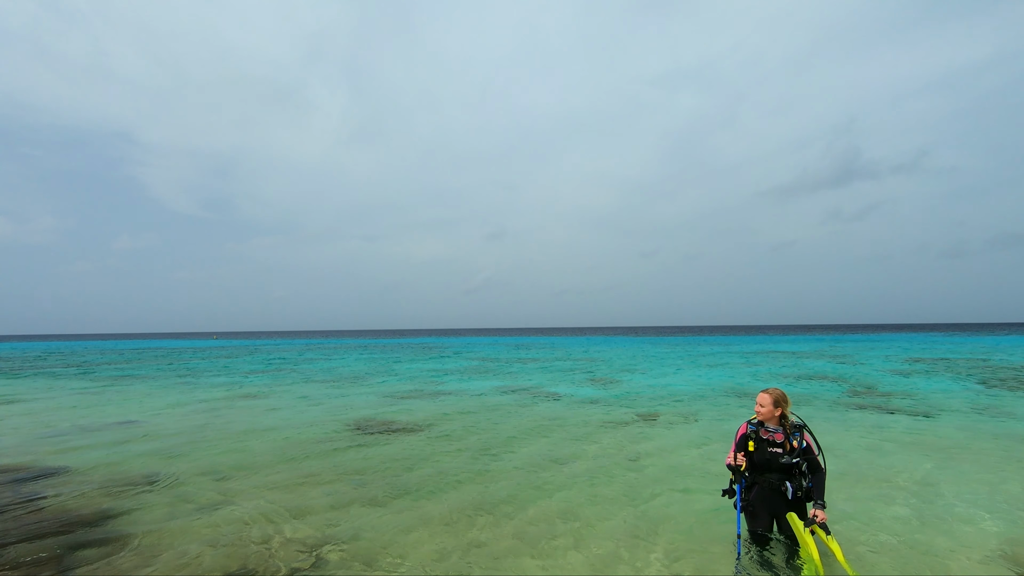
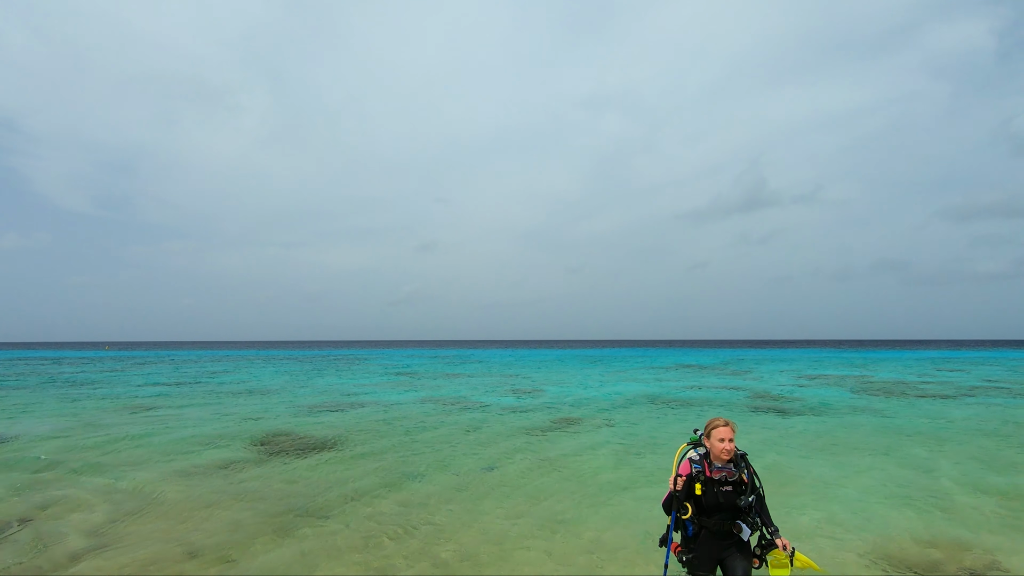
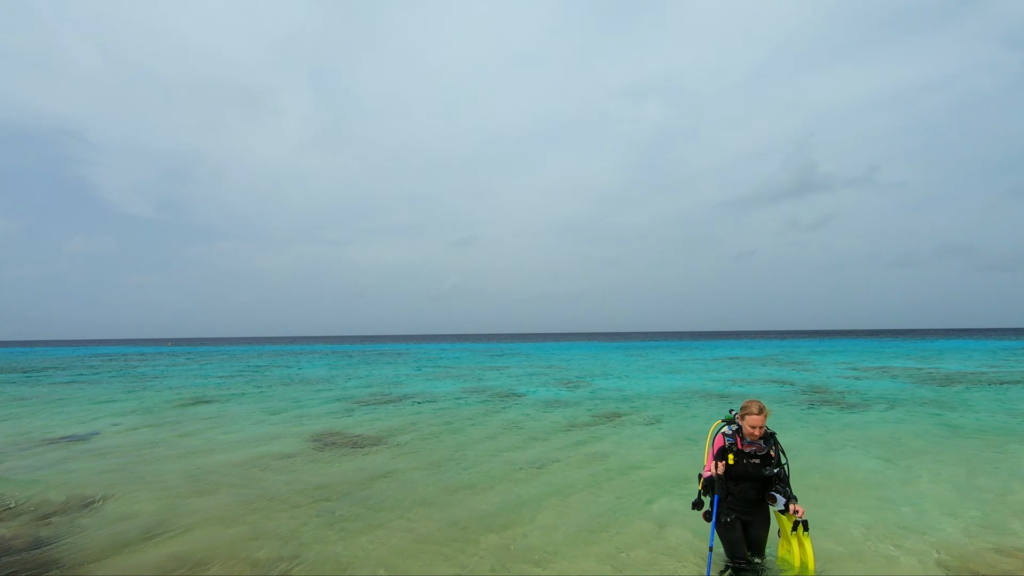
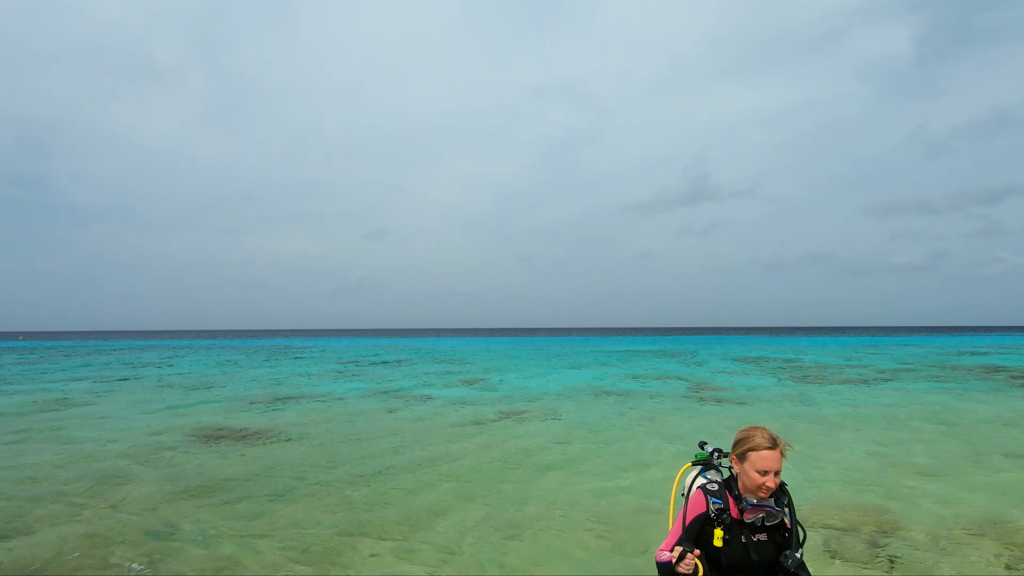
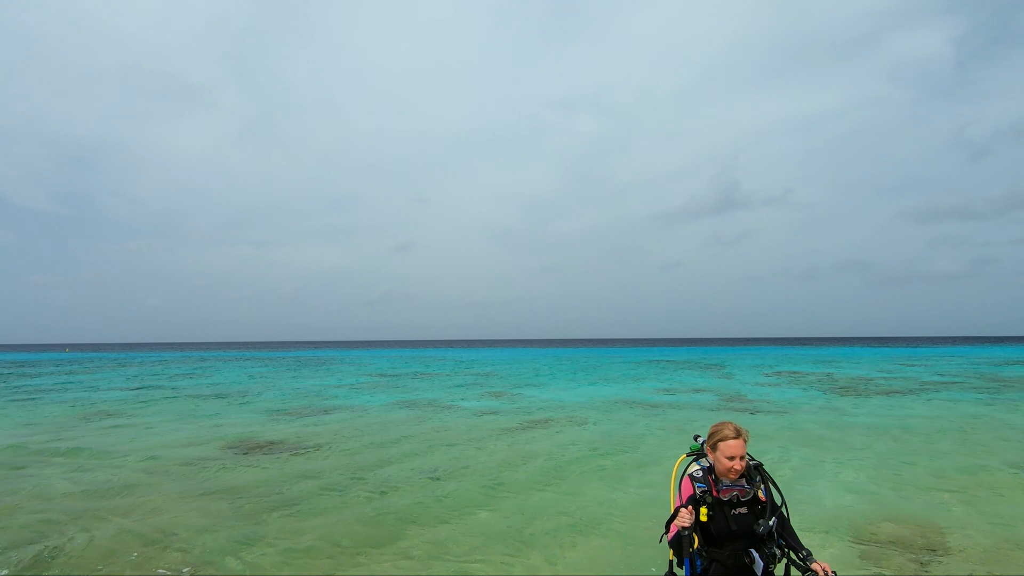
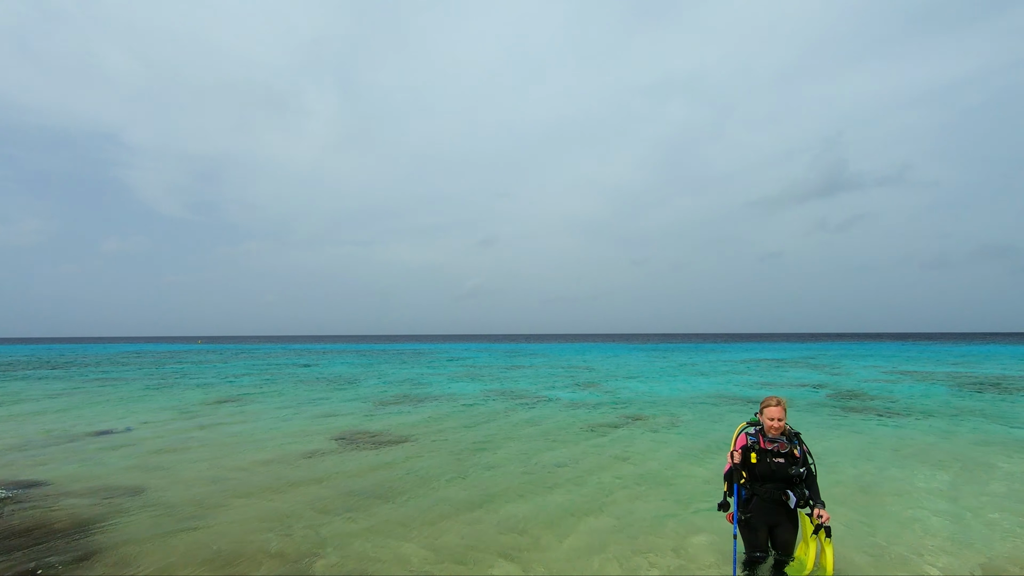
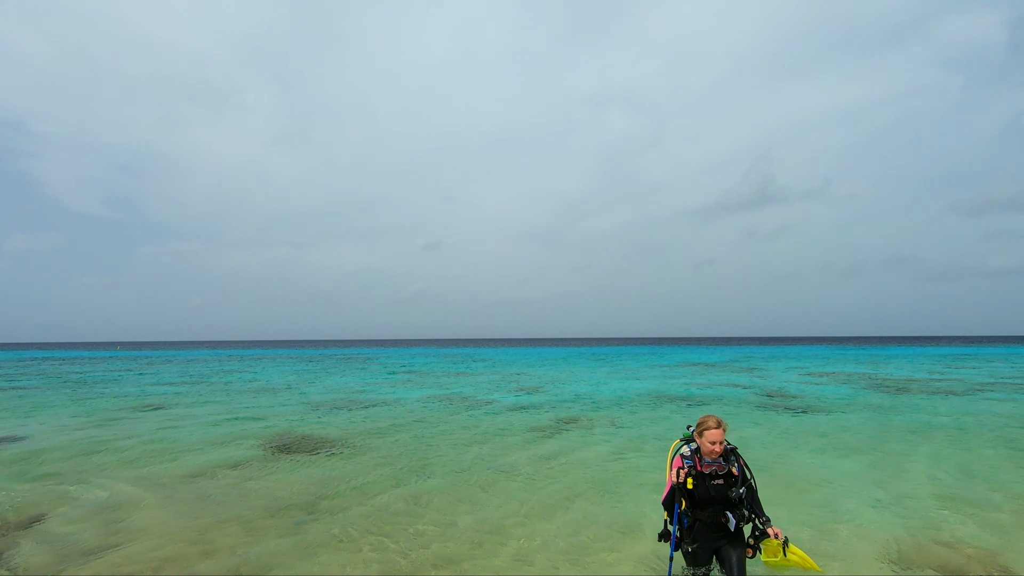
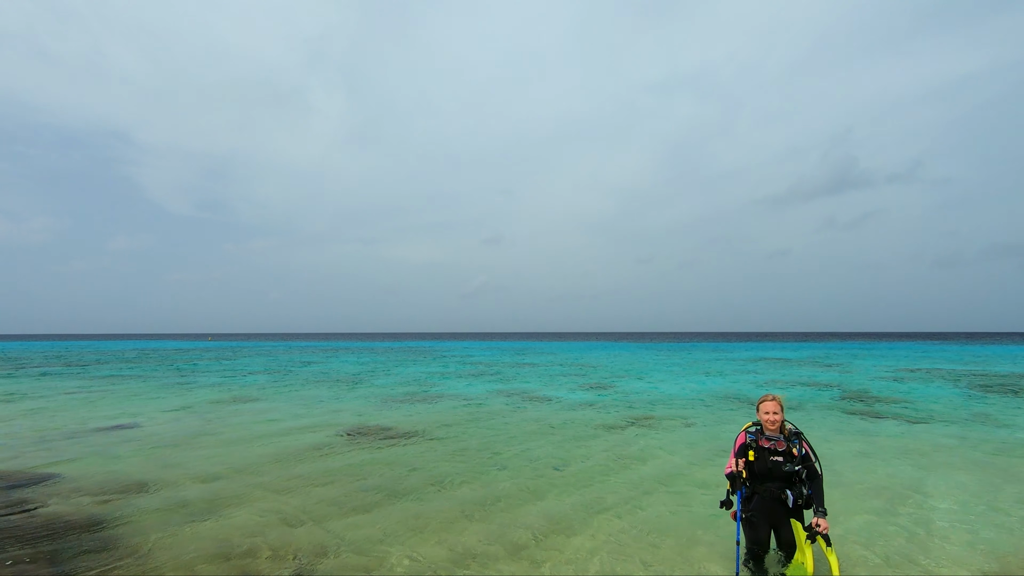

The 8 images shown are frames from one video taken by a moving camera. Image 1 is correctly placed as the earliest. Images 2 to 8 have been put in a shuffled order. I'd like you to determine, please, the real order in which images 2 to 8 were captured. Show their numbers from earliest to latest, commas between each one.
8, 6, 3, 7, 2, 5, 4
